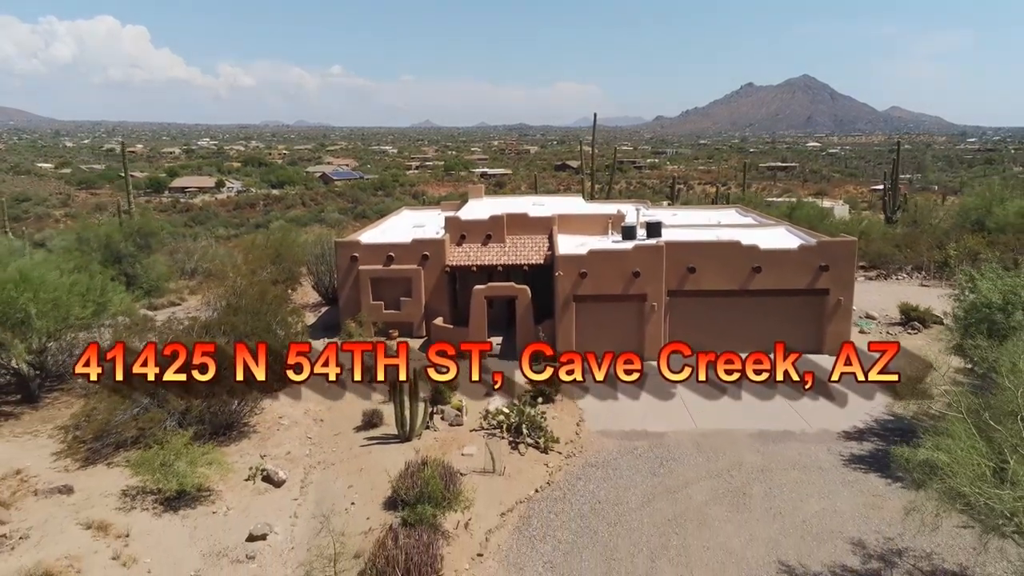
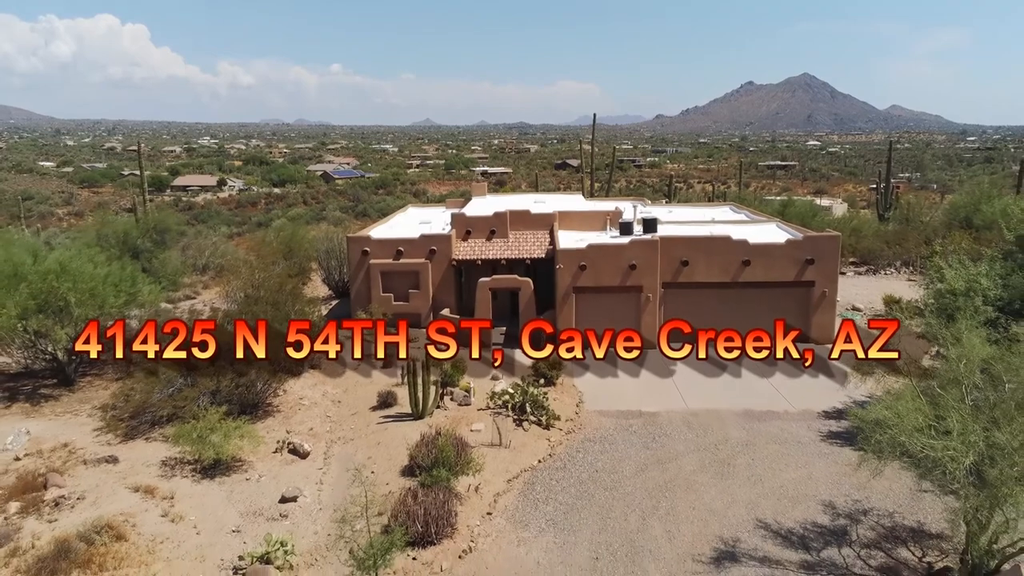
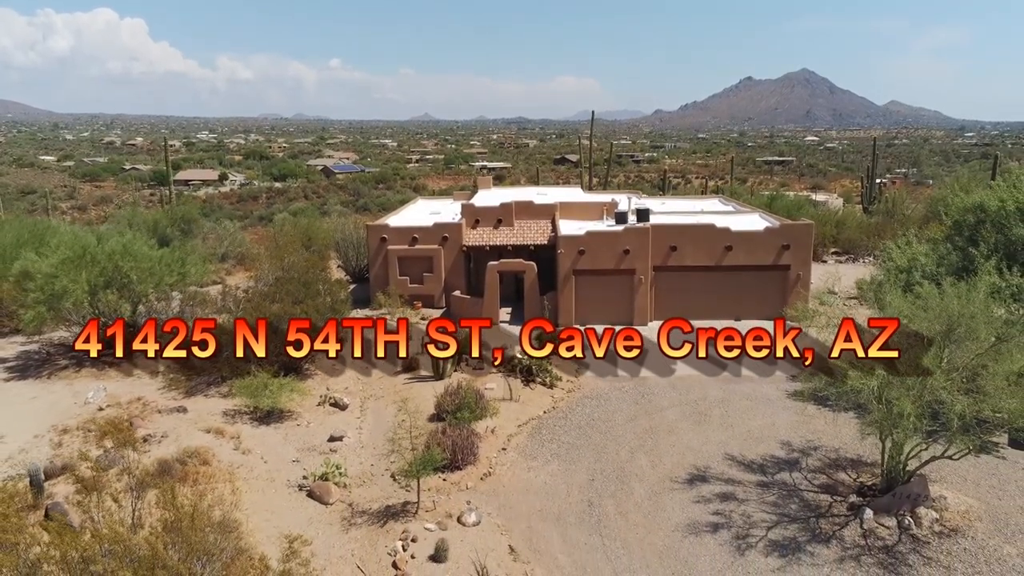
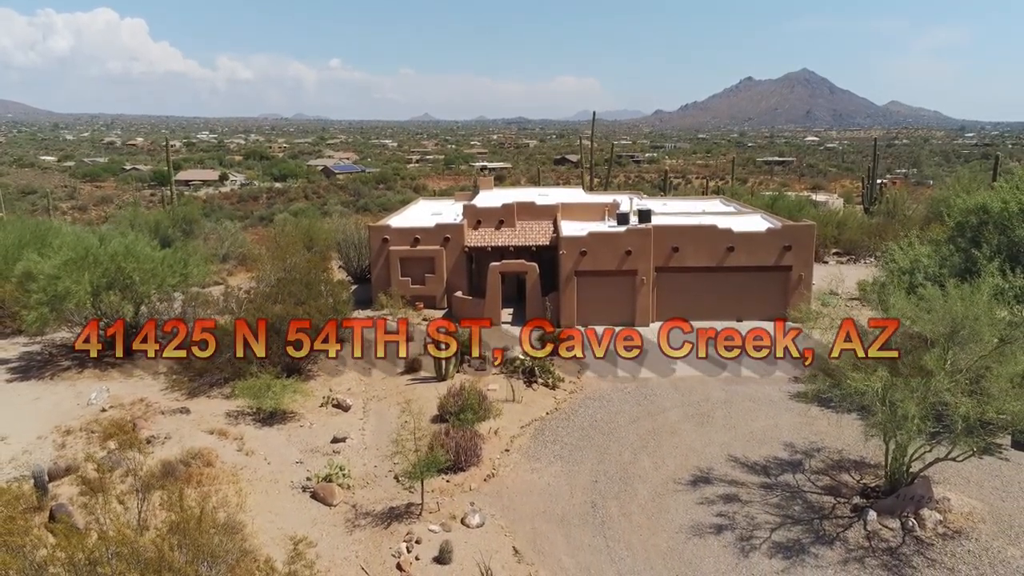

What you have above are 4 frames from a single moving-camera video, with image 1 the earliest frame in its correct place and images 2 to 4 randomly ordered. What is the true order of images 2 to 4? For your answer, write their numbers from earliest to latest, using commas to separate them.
2, 3, 4
